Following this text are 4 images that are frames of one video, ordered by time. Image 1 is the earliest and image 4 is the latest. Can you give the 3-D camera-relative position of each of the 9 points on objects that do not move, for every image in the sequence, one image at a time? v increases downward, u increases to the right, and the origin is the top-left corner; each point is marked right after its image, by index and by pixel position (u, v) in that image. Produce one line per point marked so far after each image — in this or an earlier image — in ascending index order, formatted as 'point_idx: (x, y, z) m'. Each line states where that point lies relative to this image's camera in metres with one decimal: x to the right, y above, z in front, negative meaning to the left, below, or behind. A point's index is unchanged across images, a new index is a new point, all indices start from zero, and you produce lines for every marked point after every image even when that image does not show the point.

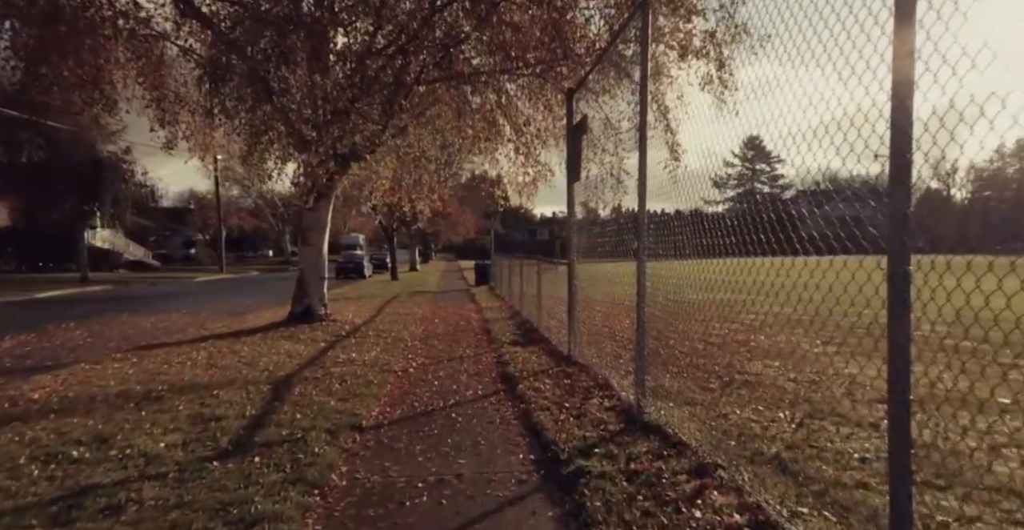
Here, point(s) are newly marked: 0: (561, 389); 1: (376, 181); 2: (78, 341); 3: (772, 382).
0: (+0.5, -1.4, +6.7) m
1: (-4.1, +2.5, +18.1) m
2: (-7.8, -1.4, +10.9) m
3: (+2.7, -1.2, +6.4) m
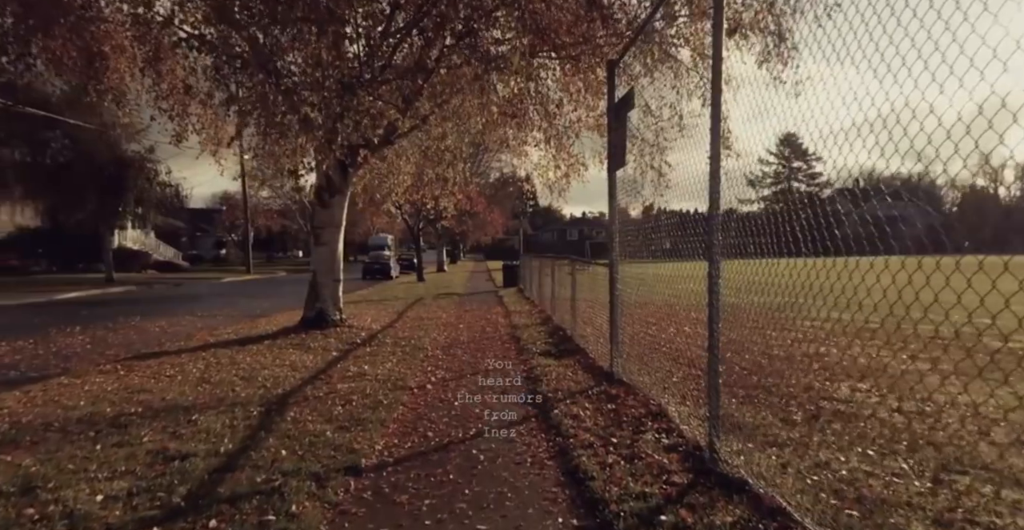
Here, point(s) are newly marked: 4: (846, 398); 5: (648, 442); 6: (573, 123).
0: (+0.8, -1.4, +5.5) m
1: (-3.2, +2.5, +17.1) m
2: (-7.3, -1.4, +10.1) m
3: (+3.0, -1.2, +5.1) m
4: (+3.3, -1.3, +5.9) m
5: (+1.1, -1.4, +4.7) m
6: (+1.5, +3.3, +14.3) m
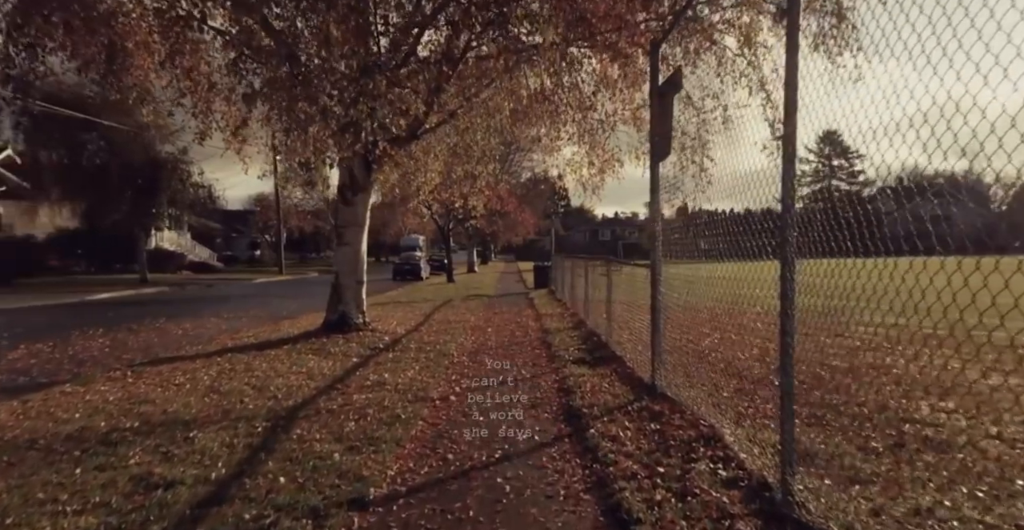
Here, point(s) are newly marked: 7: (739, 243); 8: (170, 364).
0: (+1.1, -1.4, +4.8) m
1: (-2.4, +2.5, +16.7) m
2: (-6.8, -1.4, +9.9) m
3: (+3.2, -1.2, +4.3) m
4: (+3.6, -1.3, +5.1) m
5: (+1.3, -1.4, +4.0) m
6: (+2.2, +3.3, +13.5) m
7: (+2.0, +0.2, +5.4) m
8: (-4.7, -1.3, +8.3) m
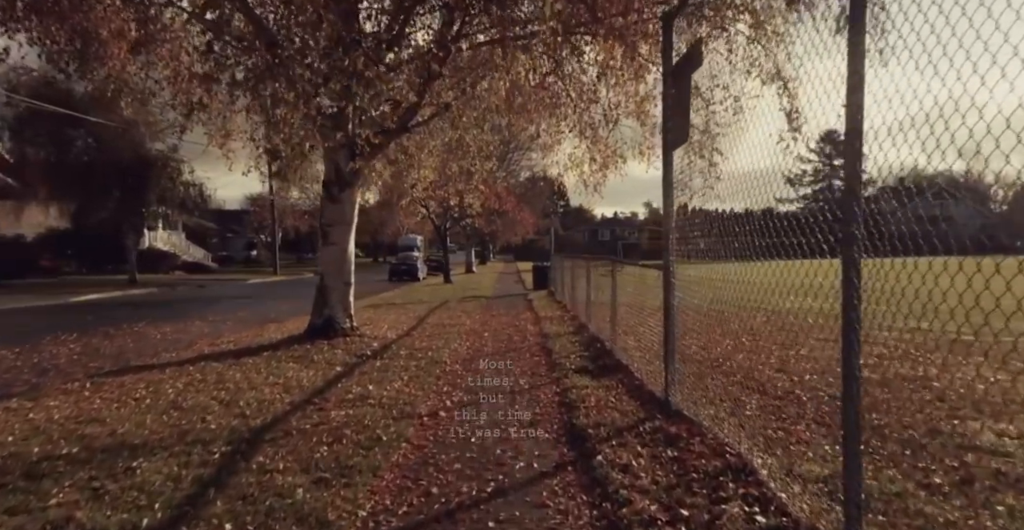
0: (+1.1, -1.4, +4.1) m
1: (-2.5, +2.5, +16.0) m
2: (-6.9, -1.4, +9.2) m
3: (+3.2, -1.3, +3.6) m
4: (+3.5, -1.3, +4.4) m
5: (+1.2, -1.4, +3.3) m
6: (+2.1, +3.3, +12.9) m
7: (+1.9, +0.2, +4.7) m
8: (-4.7, -1.4, +7.6) m
